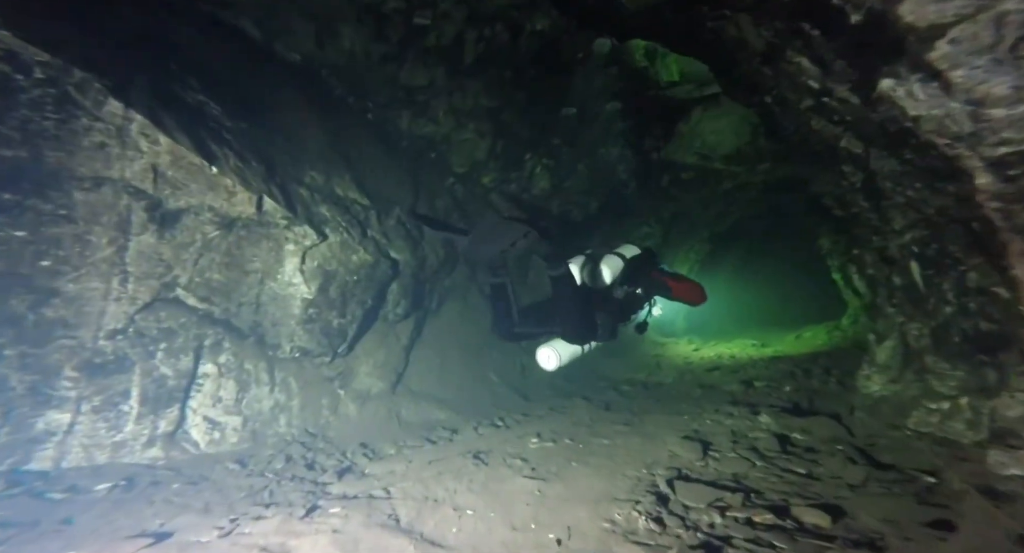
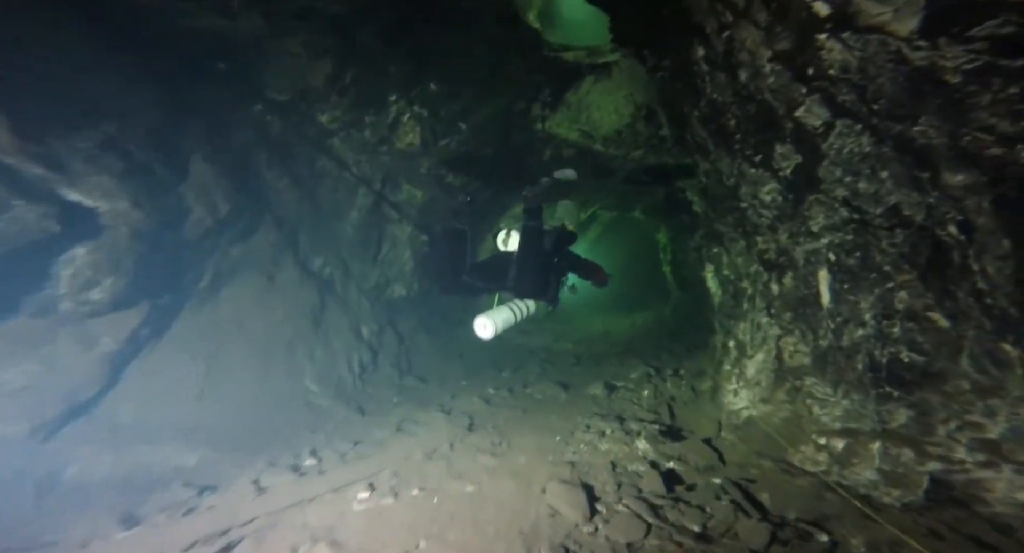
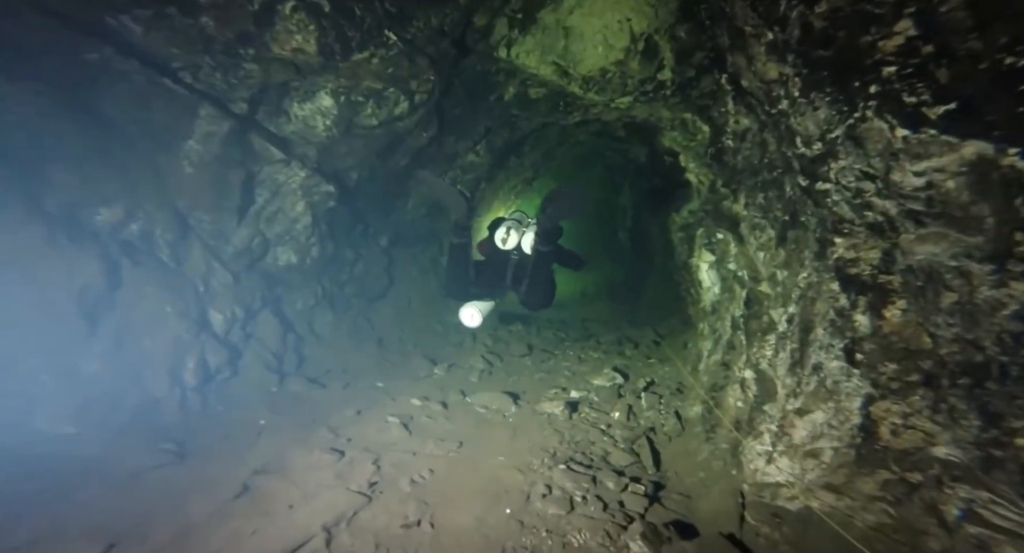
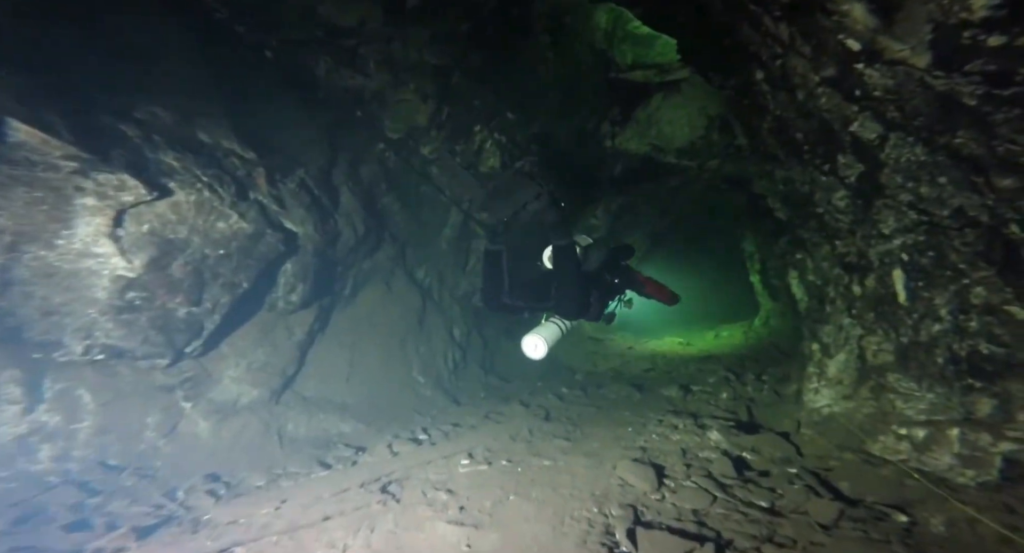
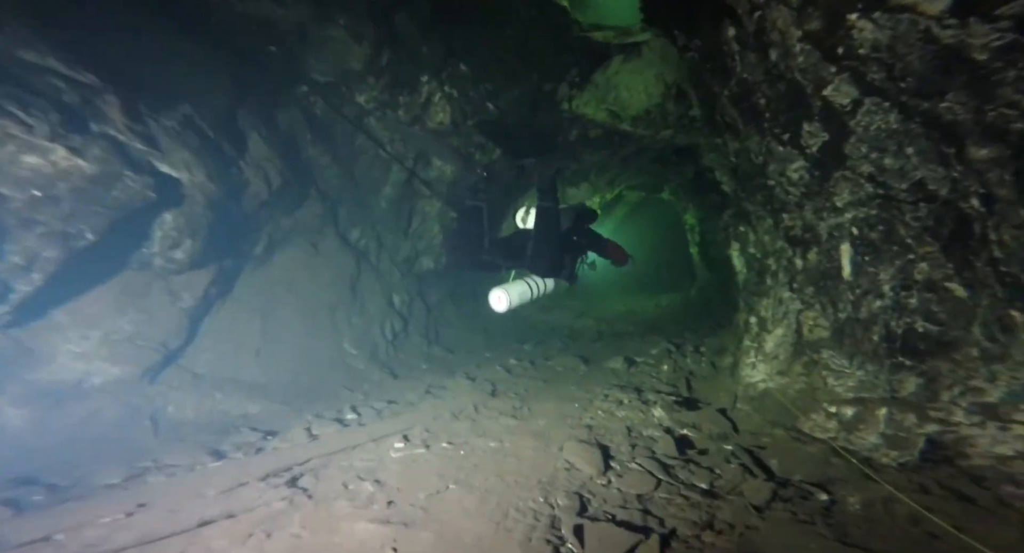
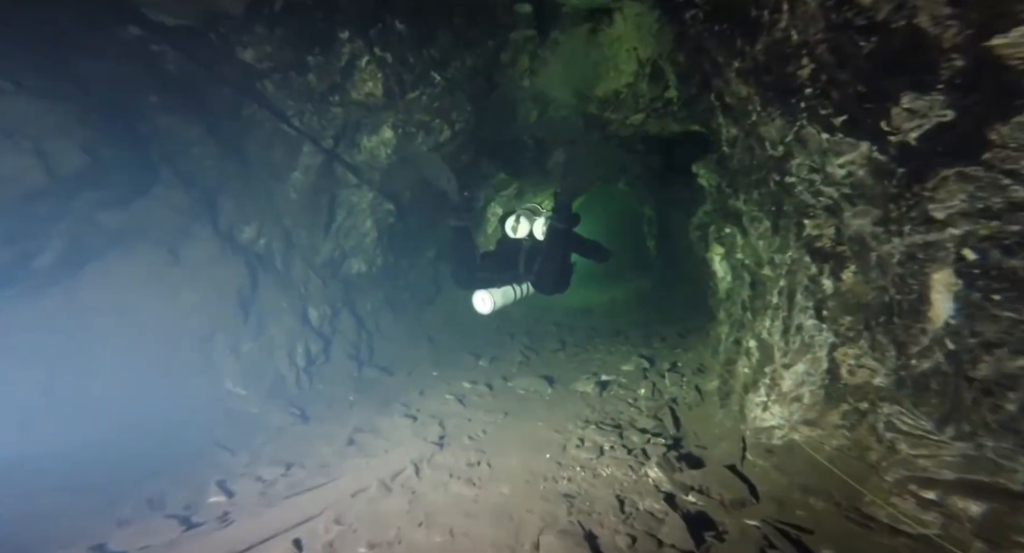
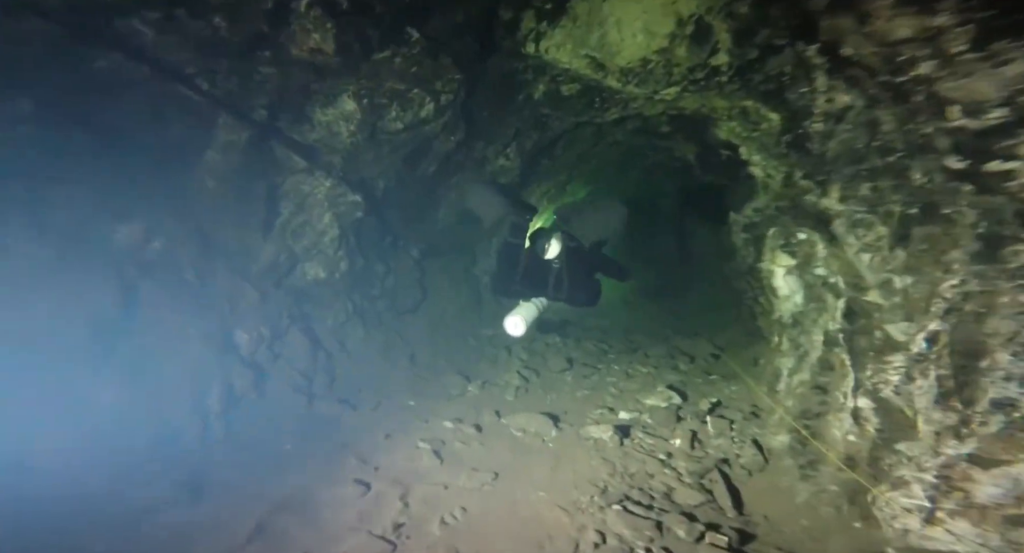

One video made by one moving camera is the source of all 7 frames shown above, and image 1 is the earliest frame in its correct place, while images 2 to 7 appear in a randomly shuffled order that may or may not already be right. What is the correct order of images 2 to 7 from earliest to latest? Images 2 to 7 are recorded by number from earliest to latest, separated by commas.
4, 5, 2, 6, 3, 7
